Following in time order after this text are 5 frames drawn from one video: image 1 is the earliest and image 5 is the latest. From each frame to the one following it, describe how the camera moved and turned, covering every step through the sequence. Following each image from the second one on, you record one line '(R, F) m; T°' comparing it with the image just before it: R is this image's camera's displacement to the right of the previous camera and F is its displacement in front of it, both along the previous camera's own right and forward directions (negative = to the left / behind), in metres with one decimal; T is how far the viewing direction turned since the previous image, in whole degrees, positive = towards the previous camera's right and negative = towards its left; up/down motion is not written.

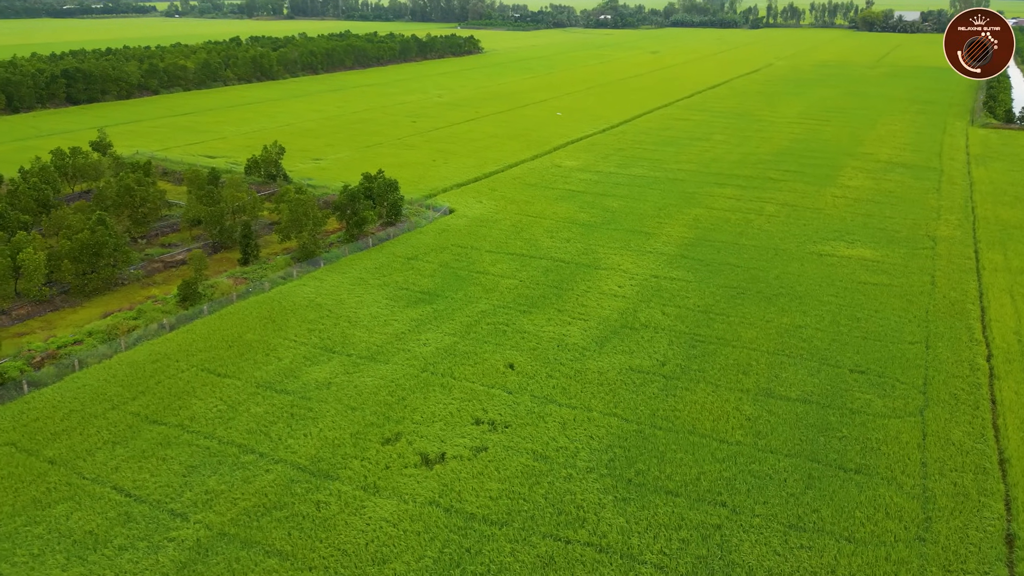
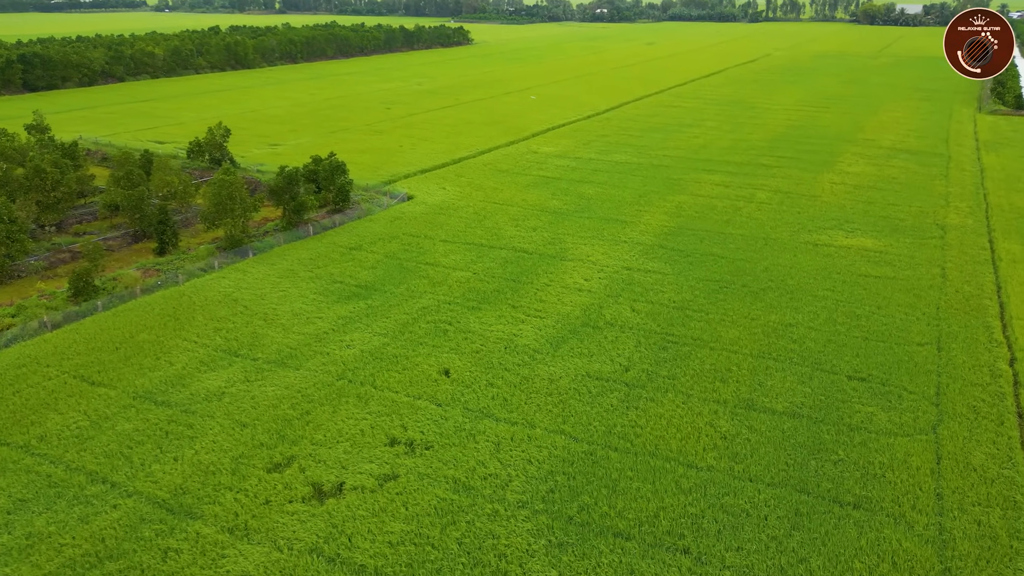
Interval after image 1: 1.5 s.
(+1.1, +2.2) m; 0°
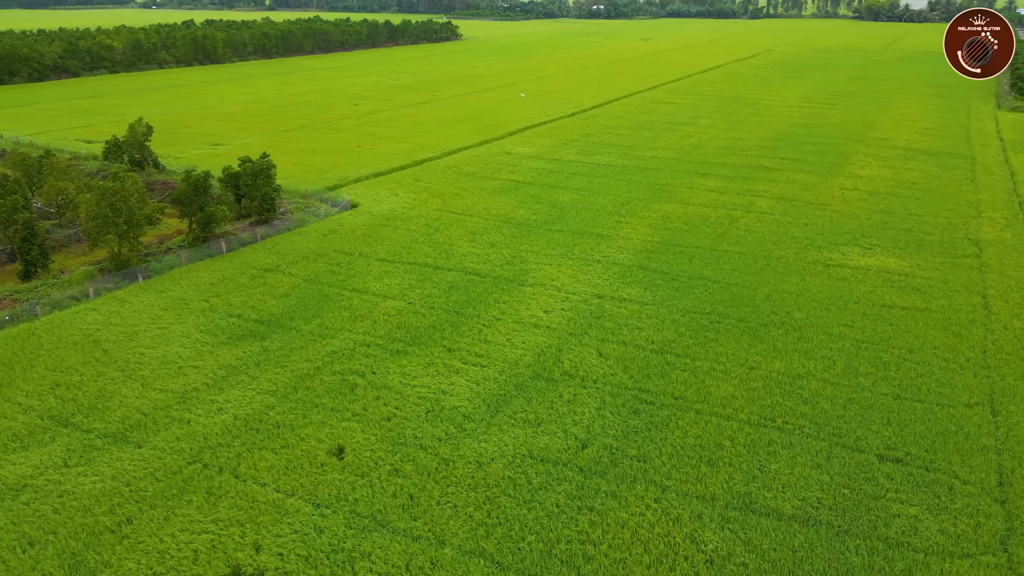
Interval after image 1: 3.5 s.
(+1.1, +3.0) m; 0°
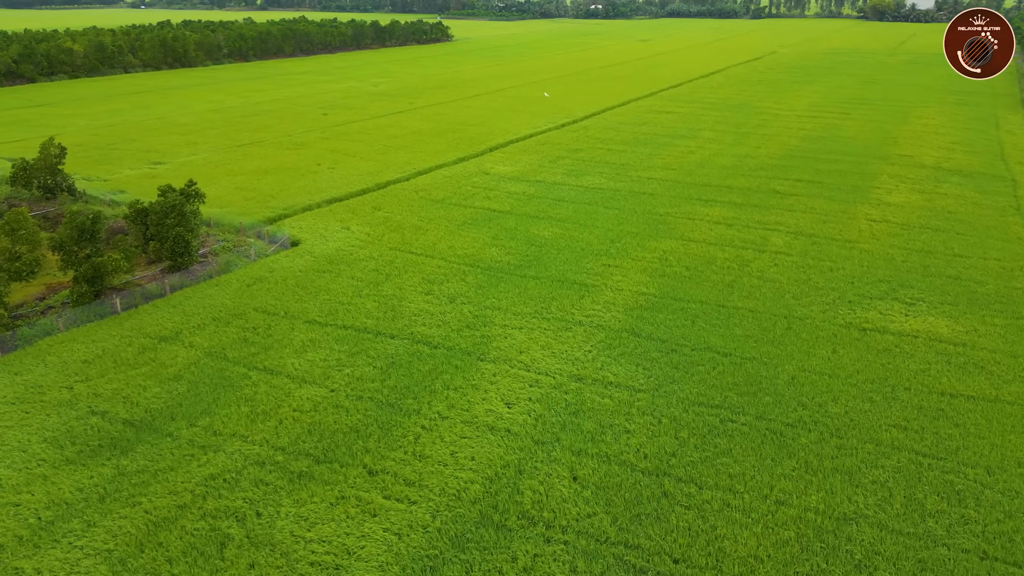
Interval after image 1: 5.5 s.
(+0.7, +2.9) m; 0°
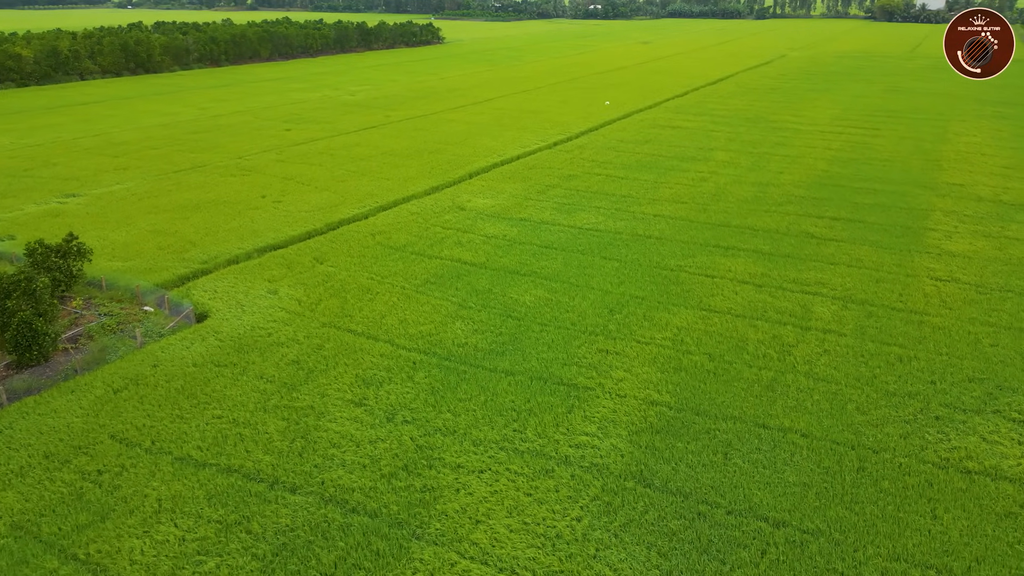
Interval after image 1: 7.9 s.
(+0.5, +3.6) m; 0°
